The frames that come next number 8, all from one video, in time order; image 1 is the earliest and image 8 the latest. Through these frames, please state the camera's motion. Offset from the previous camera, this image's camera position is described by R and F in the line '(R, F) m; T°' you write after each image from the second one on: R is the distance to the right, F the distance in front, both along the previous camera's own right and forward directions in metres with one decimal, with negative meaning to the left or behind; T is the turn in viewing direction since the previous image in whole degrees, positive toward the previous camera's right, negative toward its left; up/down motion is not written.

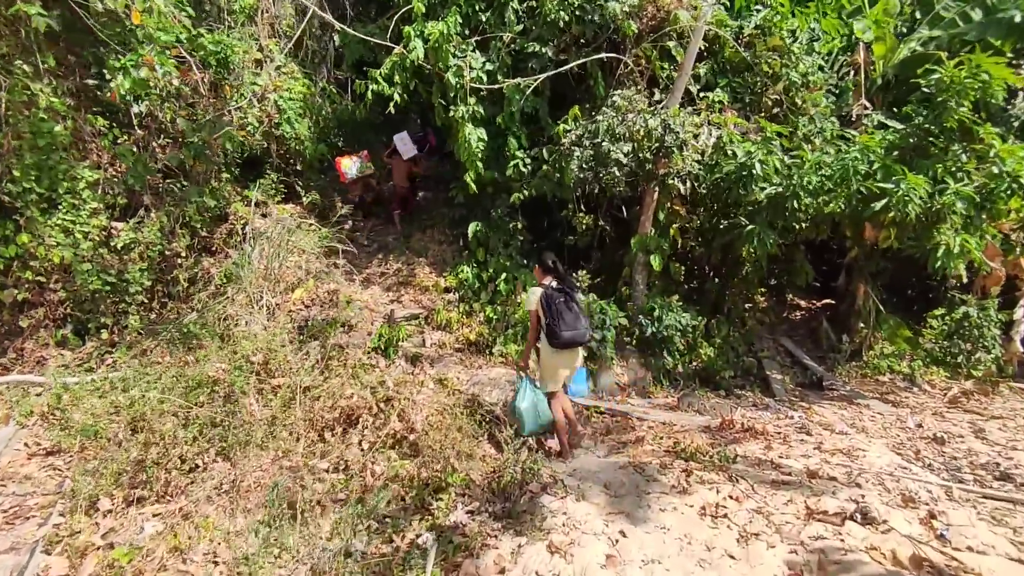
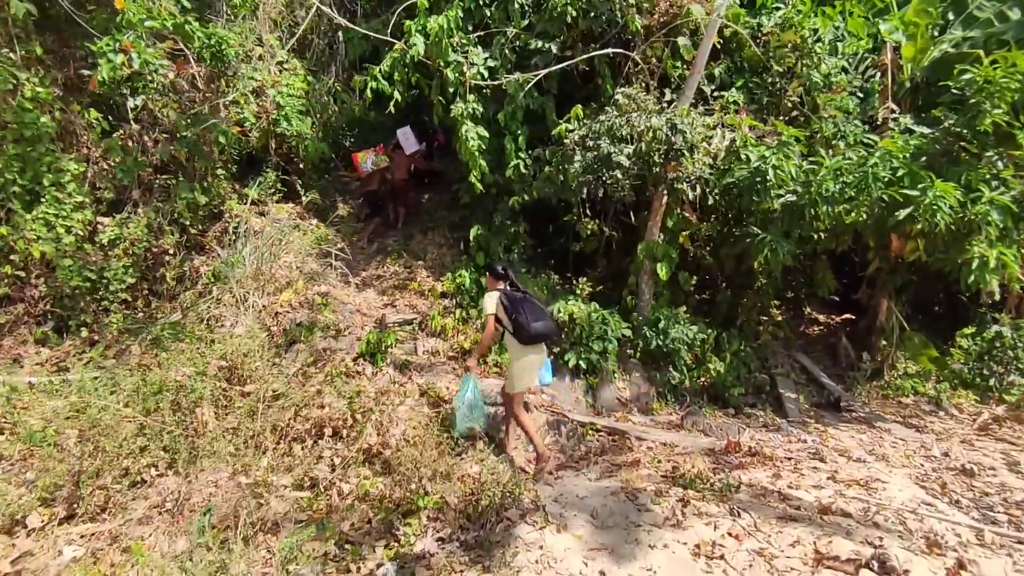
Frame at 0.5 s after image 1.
(+0.2, +0.4) m; -2°
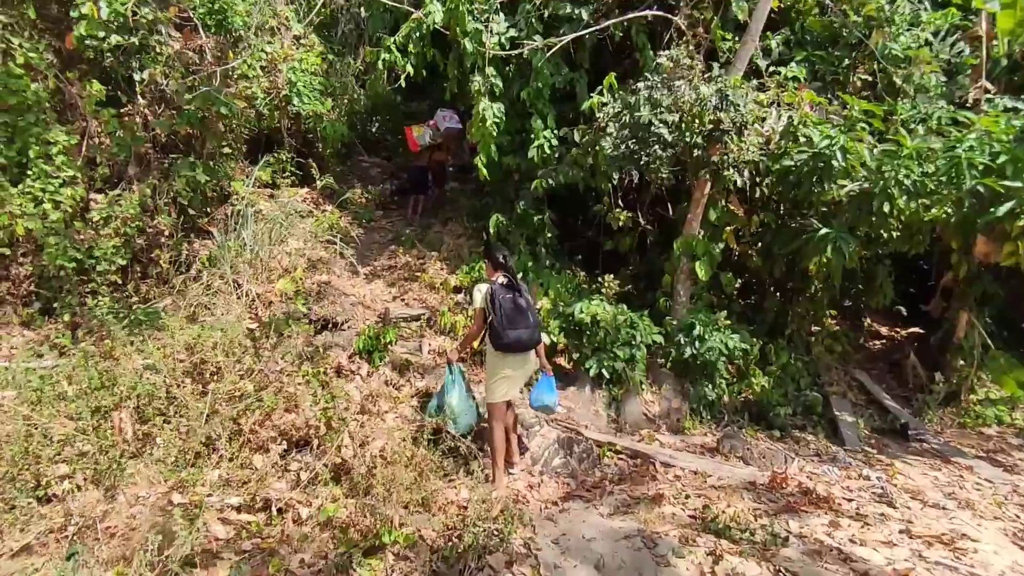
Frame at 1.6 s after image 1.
(+0.2, +0.7) m; -4°
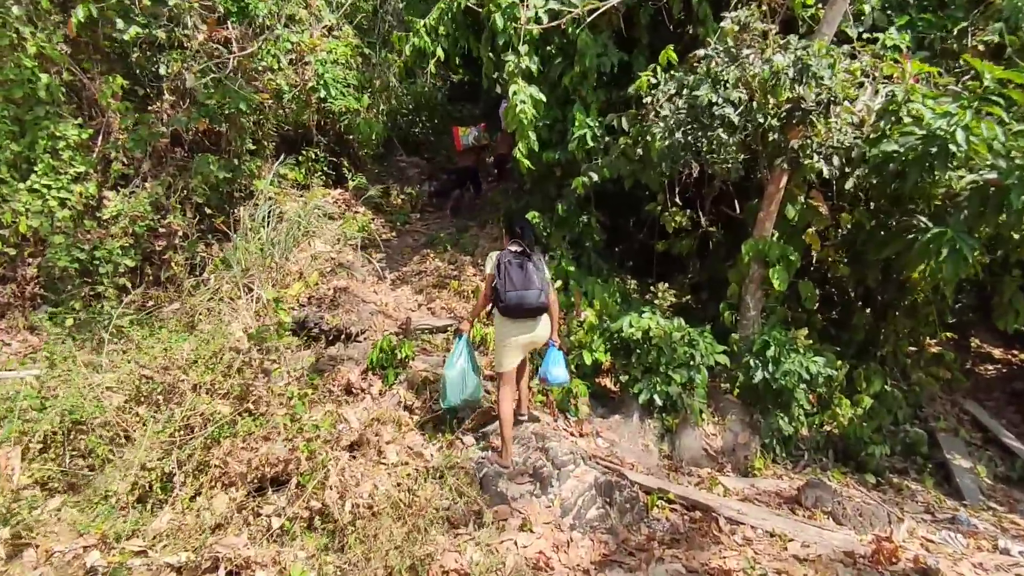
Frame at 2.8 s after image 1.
(+0.2, +0.8) m; -6°
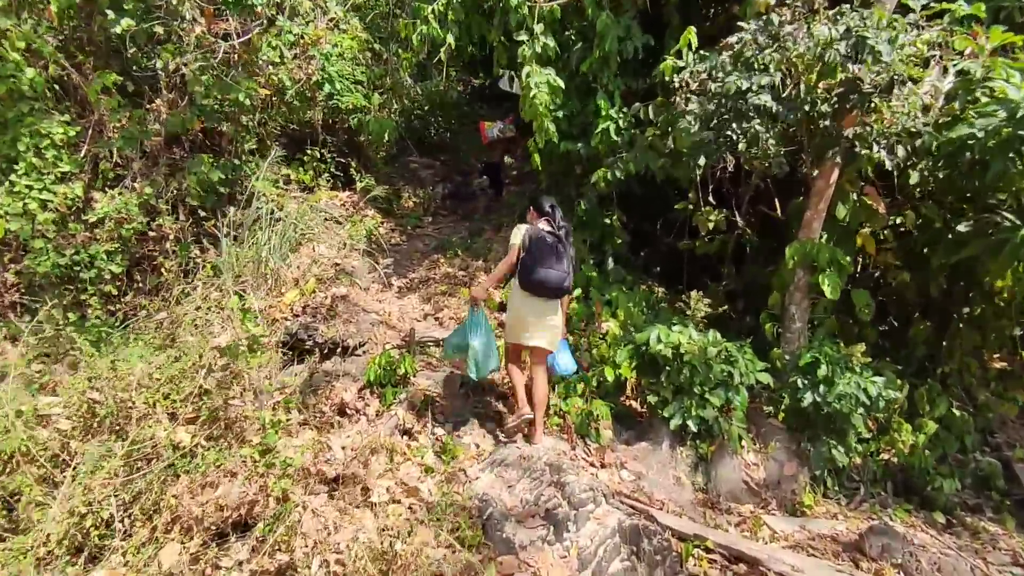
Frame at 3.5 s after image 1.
(+0.1, +0.5) m; -2°
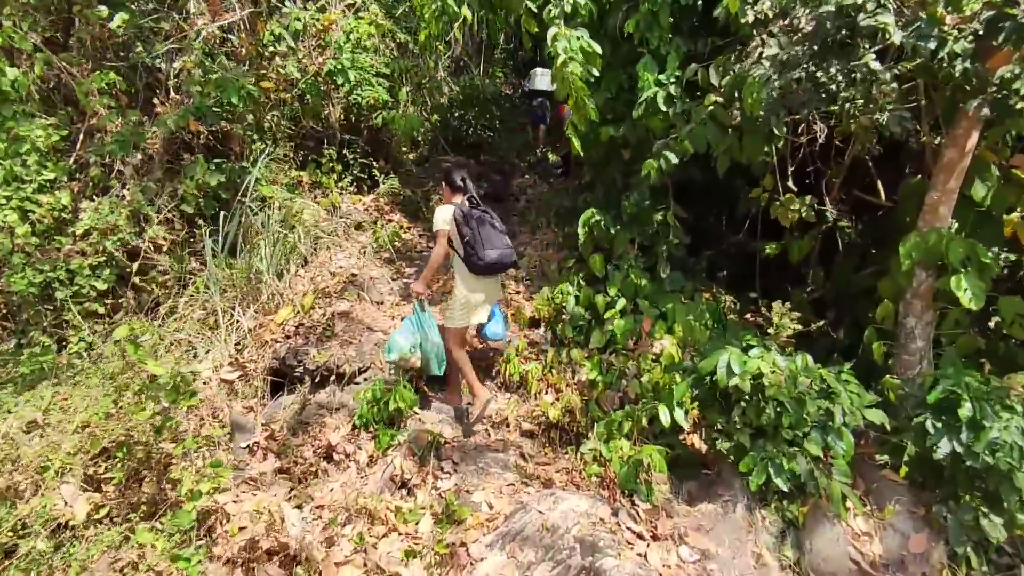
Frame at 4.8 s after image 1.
(+0.2, +0.9) m; -6°
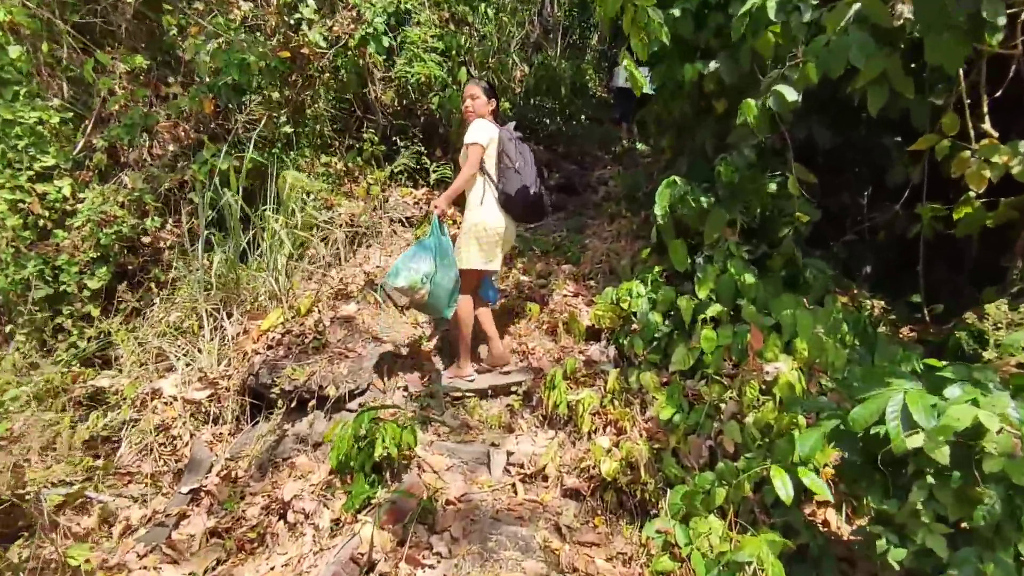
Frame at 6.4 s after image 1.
(+0.3, +1.2) m; -10°
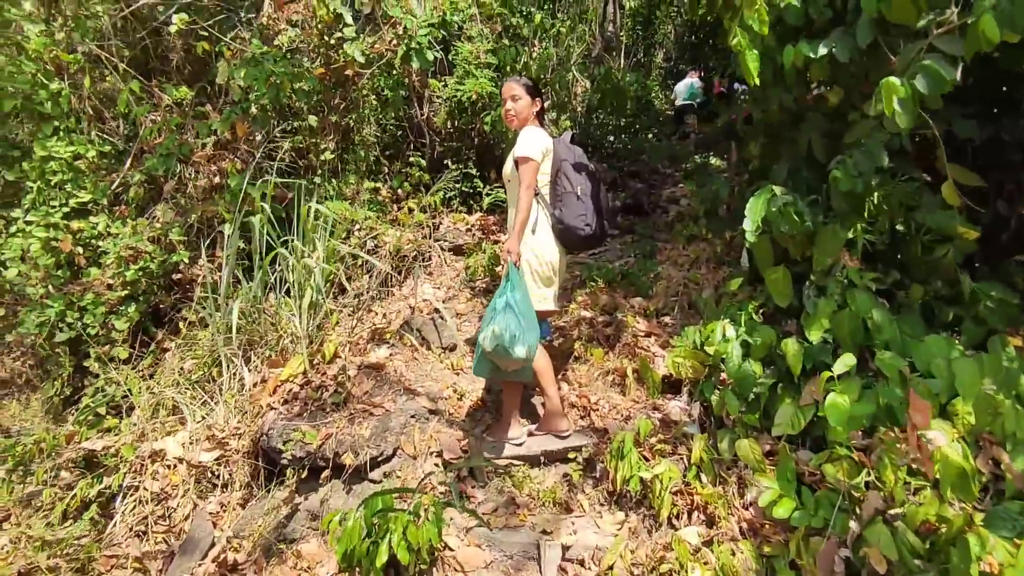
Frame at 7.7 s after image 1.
(+0.1, +0.6) m; -7°
